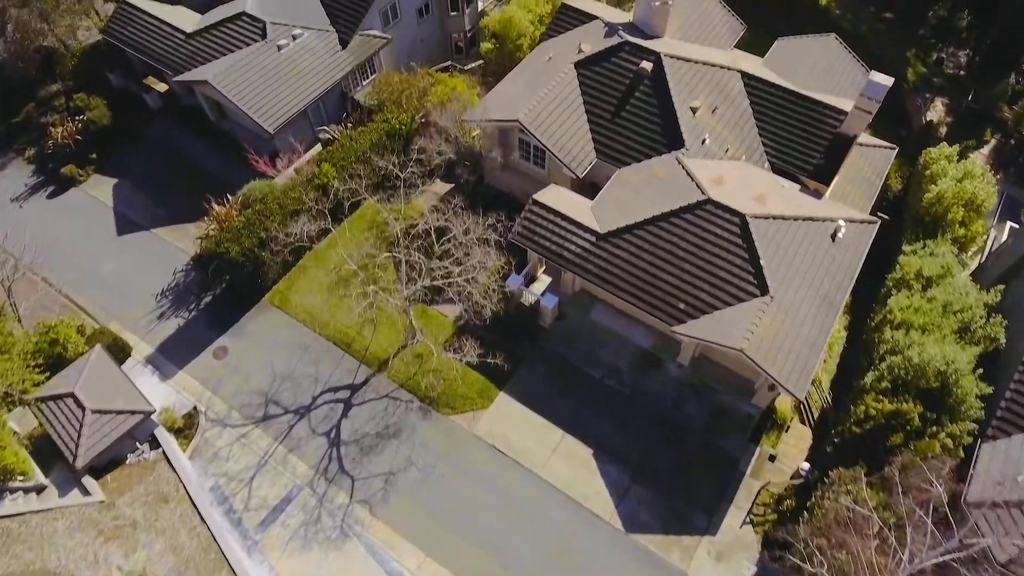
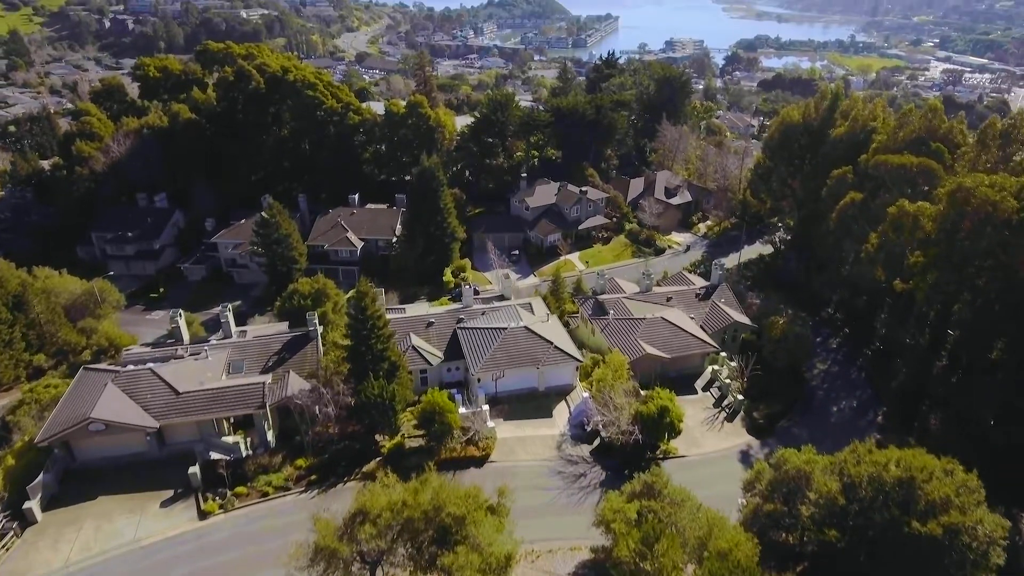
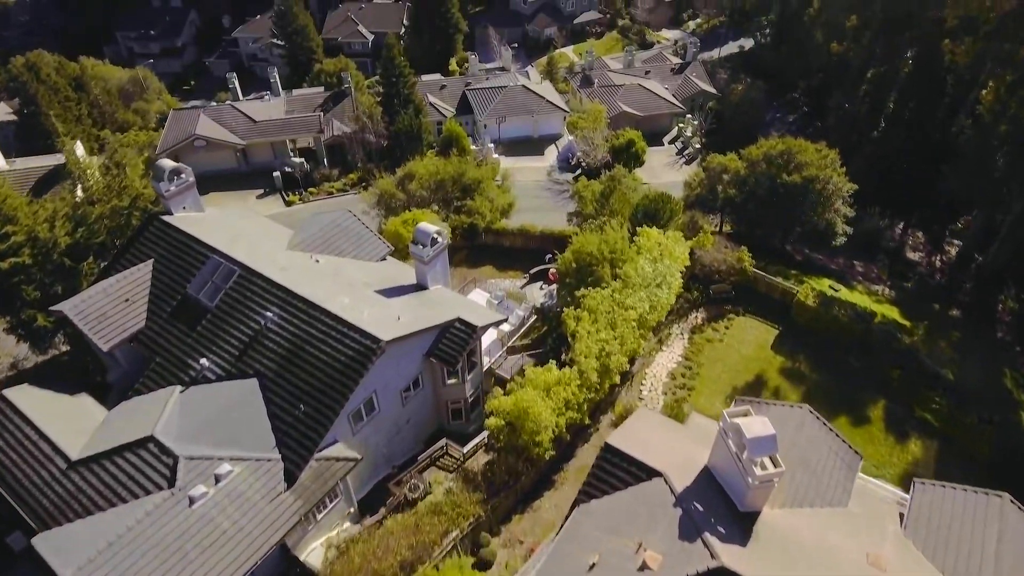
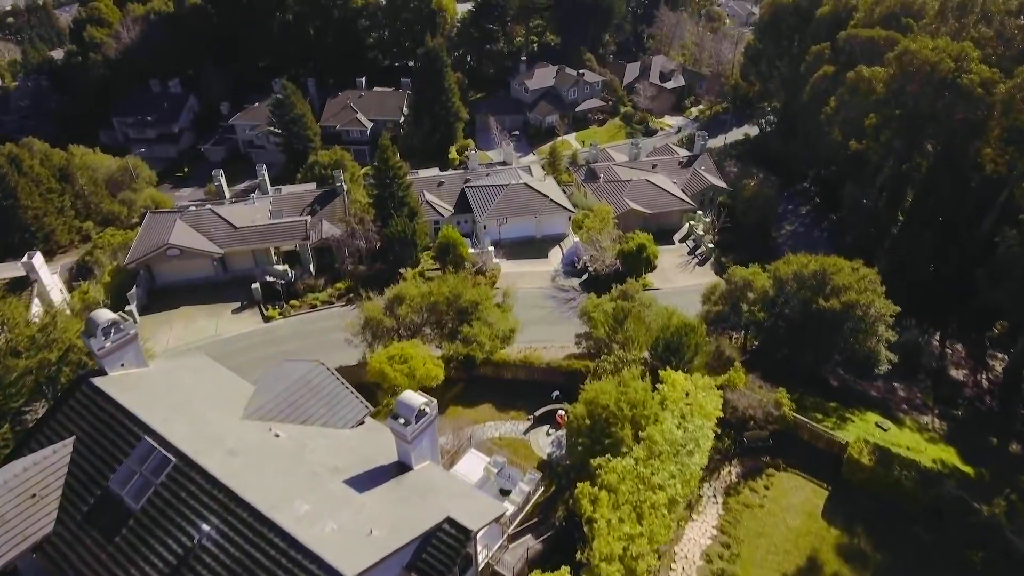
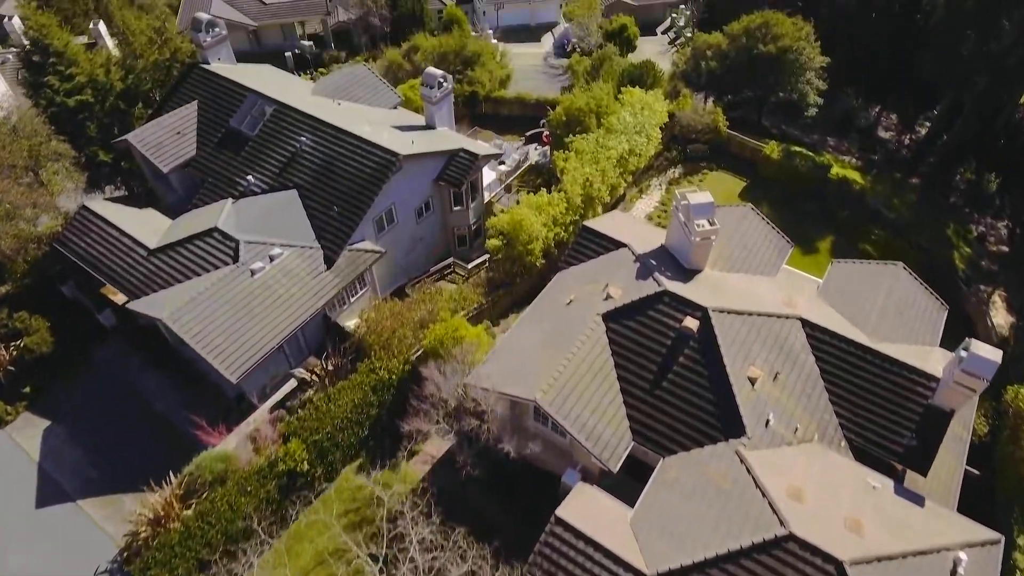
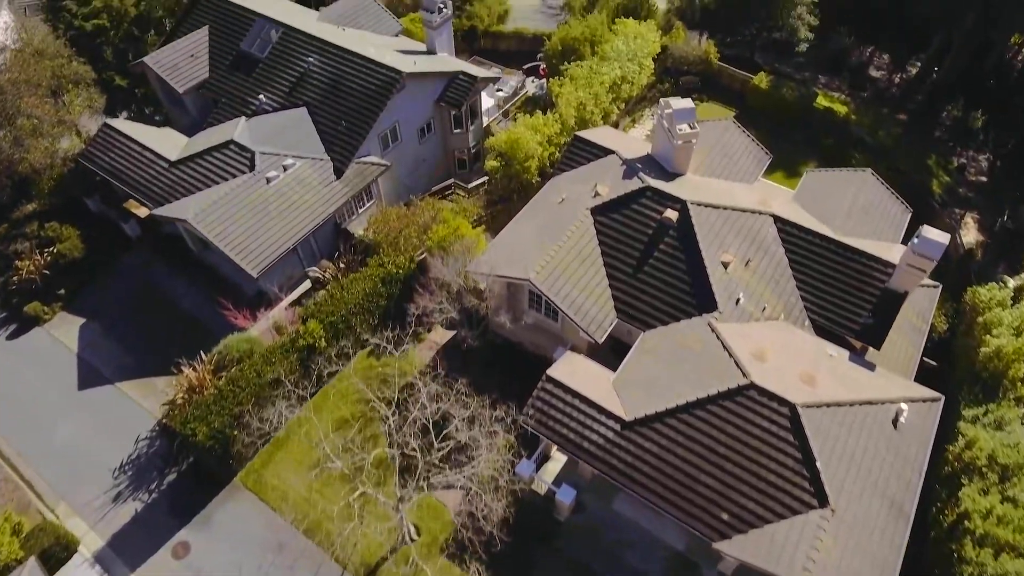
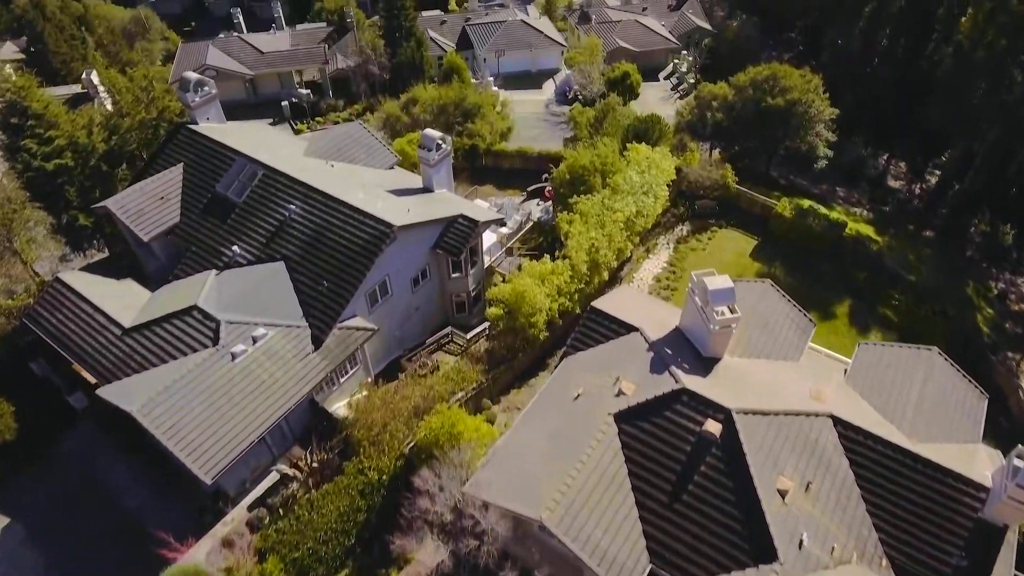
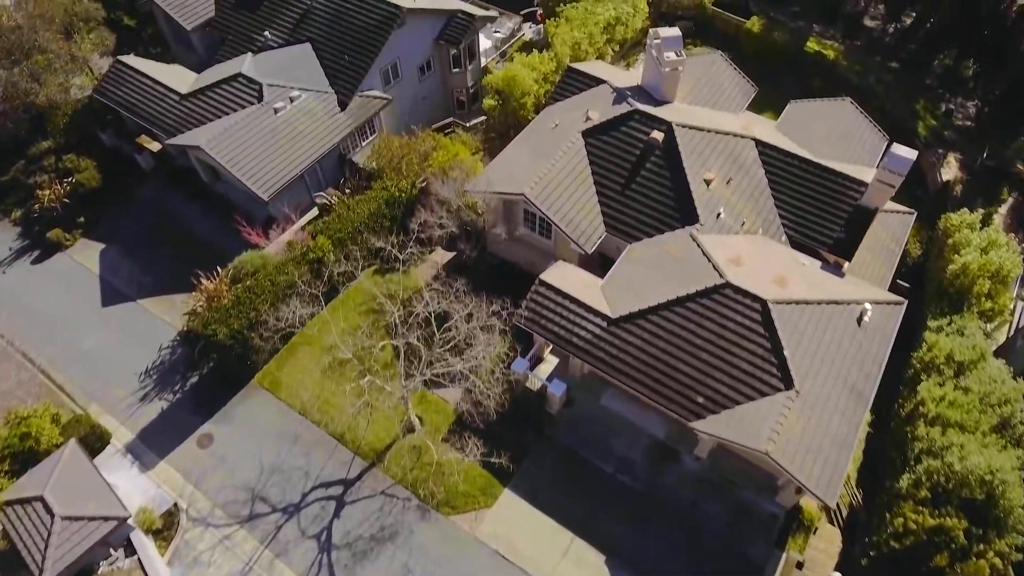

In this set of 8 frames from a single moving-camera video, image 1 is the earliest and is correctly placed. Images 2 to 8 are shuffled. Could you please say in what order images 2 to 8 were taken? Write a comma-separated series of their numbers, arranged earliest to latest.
8, 6, 5, 7, 3, 4, 2
